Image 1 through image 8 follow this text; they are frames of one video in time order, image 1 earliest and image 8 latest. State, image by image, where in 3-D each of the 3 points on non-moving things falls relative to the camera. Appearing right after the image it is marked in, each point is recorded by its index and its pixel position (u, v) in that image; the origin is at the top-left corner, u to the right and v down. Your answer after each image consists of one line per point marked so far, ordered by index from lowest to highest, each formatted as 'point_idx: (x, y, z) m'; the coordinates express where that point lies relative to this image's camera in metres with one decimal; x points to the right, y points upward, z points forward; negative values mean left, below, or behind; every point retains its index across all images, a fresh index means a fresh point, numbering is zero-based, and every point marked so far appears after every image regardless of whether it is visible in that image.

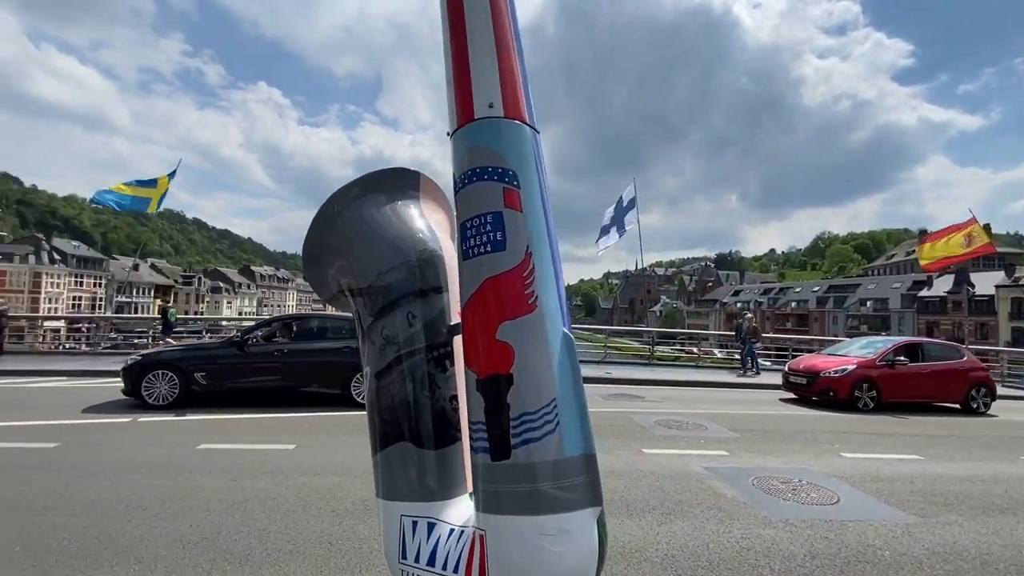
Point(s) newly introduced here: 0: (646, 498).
0: (+1.4, -2.3, +5.2) m
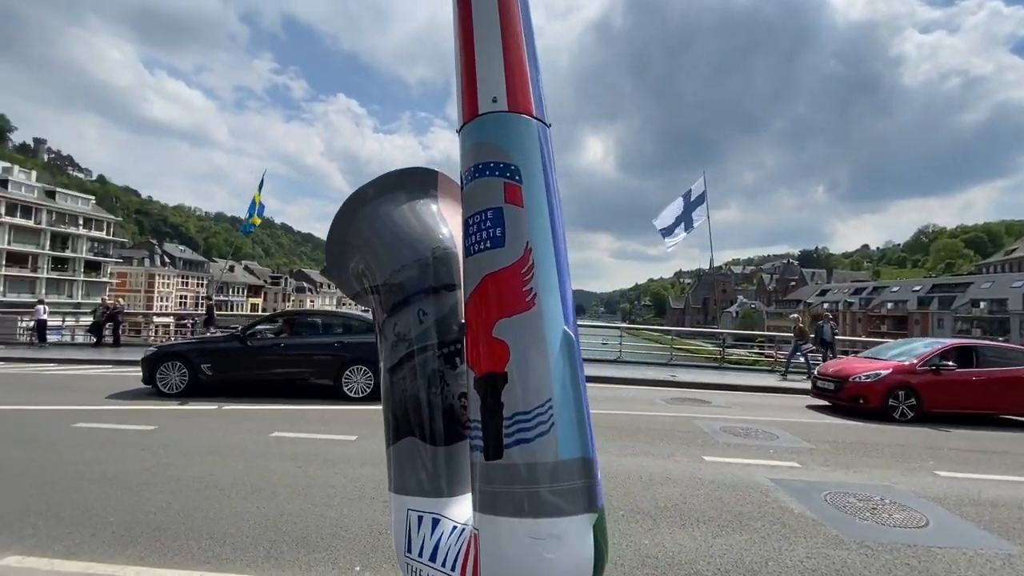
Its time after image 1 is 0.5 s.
0: (+1.9, -2.2, +4.9) m
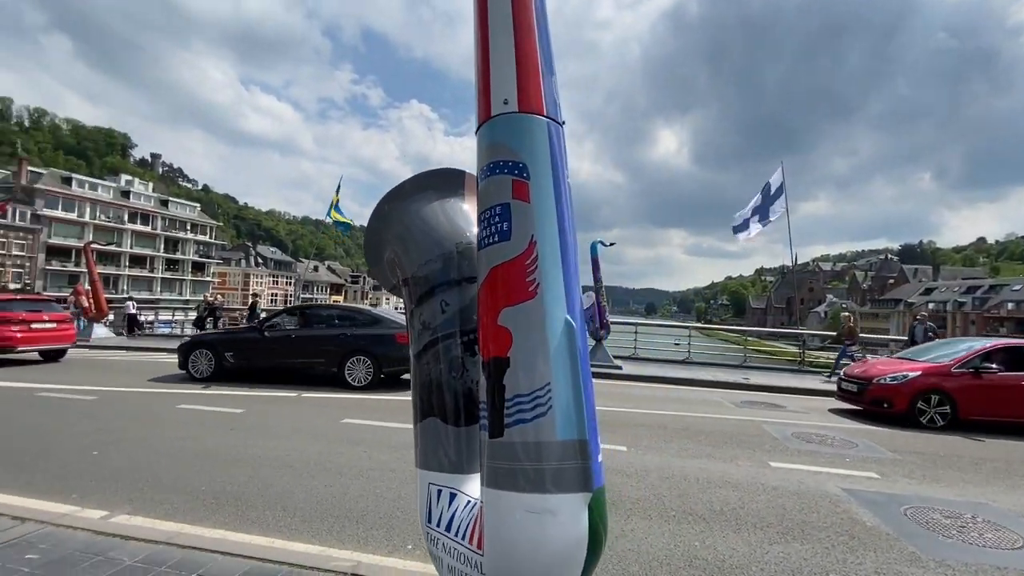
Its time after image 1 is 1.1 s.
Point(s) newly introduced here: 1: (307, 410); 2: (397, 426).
0: (+2.4, -2.2, +4.7) m
1: (-3.3, -2.0, +7.9) m
2: (-1.7, -2.1, +7.2) m
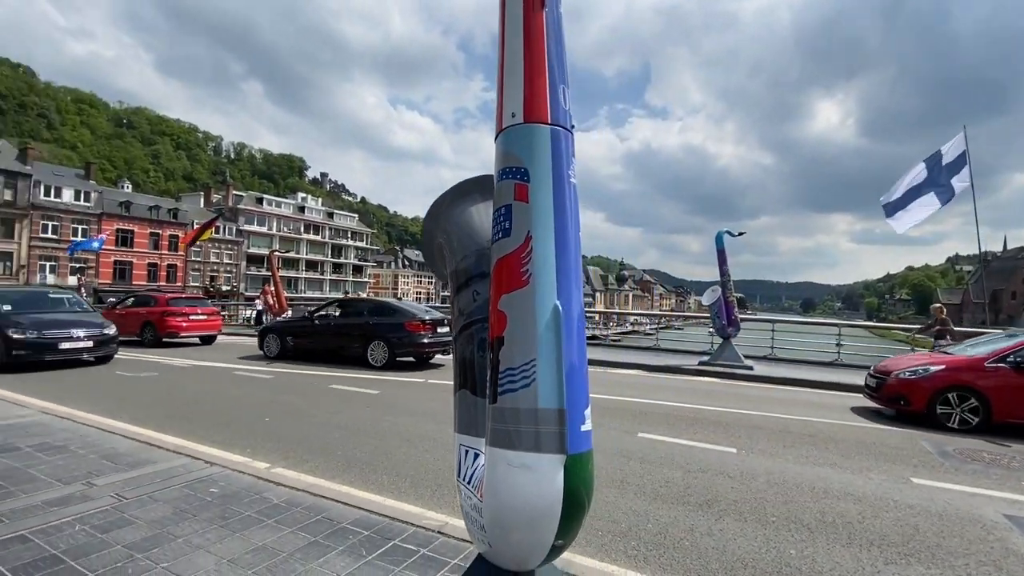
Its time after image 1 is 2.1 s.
0: (+3.2, -2.1, +4.2) m
1: (-1.5, -1.9, +8.8) m
2: (-0.1, -2.0, +7.7) m
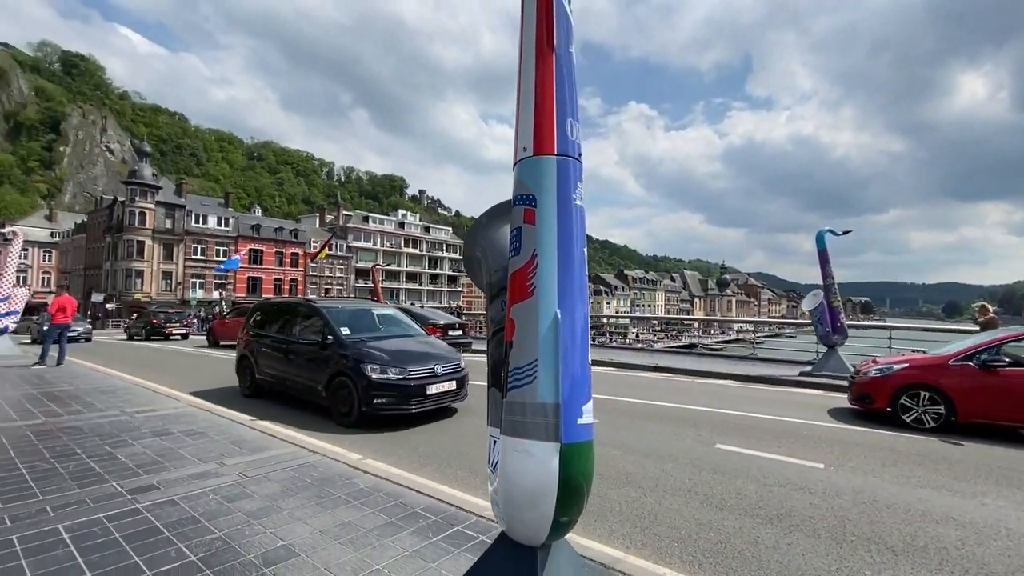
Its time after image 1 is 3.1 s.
0: (+3.7, -2.1, +3.8) m
1: (0.0, -2.1, +9.2) m
2: (+1.1, -2.1, +7.8) m
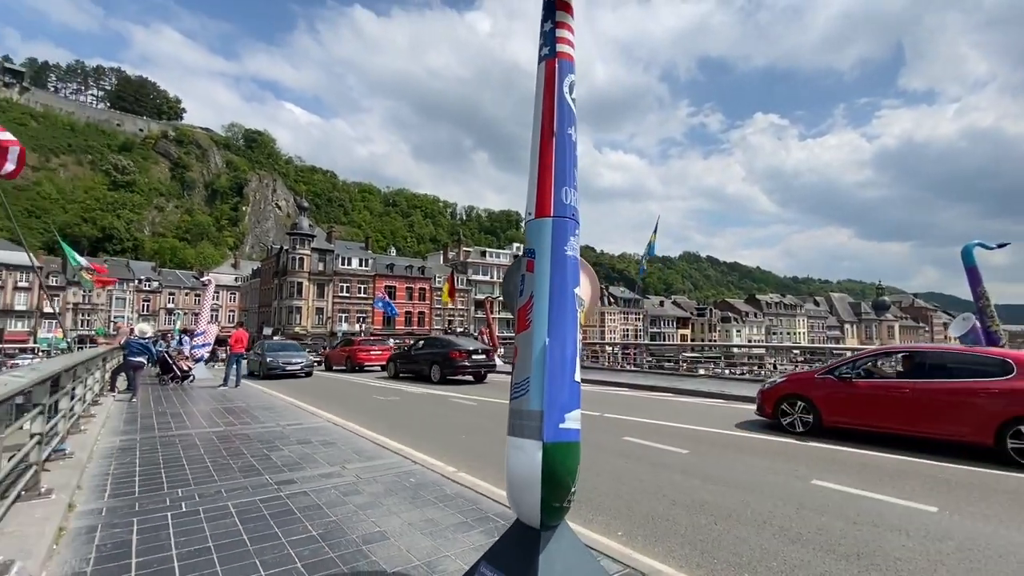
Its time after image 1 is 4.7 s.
0: (+4.1, -2.3, +3.3) m
1: (+1.8, -2.7, +9.5) m
2: (+2.5, -2.6, +7.9) m
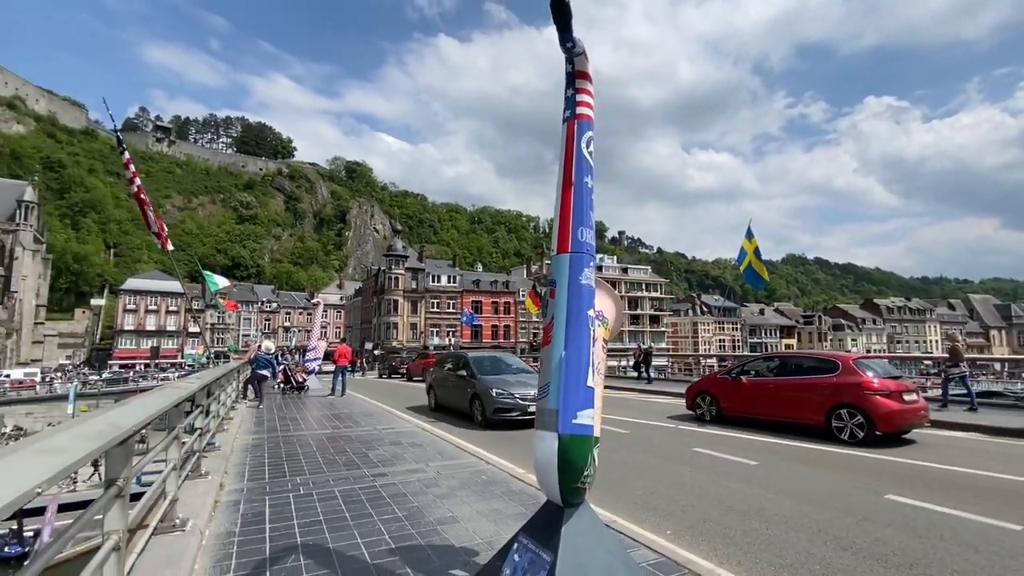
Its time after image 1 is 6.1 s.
0: (+4.4, -2.3, +3.2) m
1: (+3.2, -2.9, +9.7) m
2: (+3.6, -2.8, +7.9) m
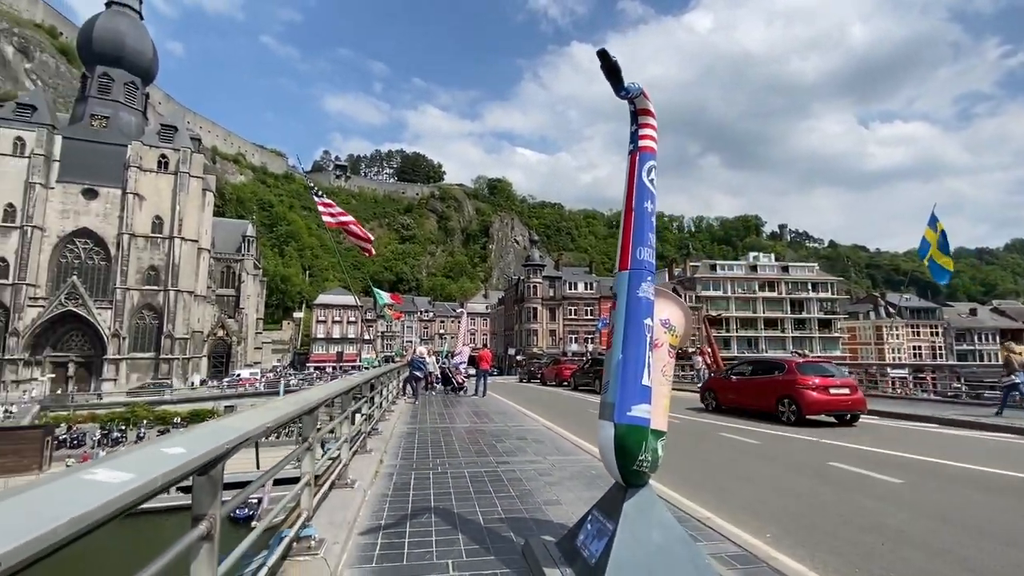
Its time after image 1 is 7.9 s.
0: (+4.8, -2.3, +2.6) m
1: (+5.5, -3.0, +9.1) m
2: (+5.4, -2.8, +7.3) m
